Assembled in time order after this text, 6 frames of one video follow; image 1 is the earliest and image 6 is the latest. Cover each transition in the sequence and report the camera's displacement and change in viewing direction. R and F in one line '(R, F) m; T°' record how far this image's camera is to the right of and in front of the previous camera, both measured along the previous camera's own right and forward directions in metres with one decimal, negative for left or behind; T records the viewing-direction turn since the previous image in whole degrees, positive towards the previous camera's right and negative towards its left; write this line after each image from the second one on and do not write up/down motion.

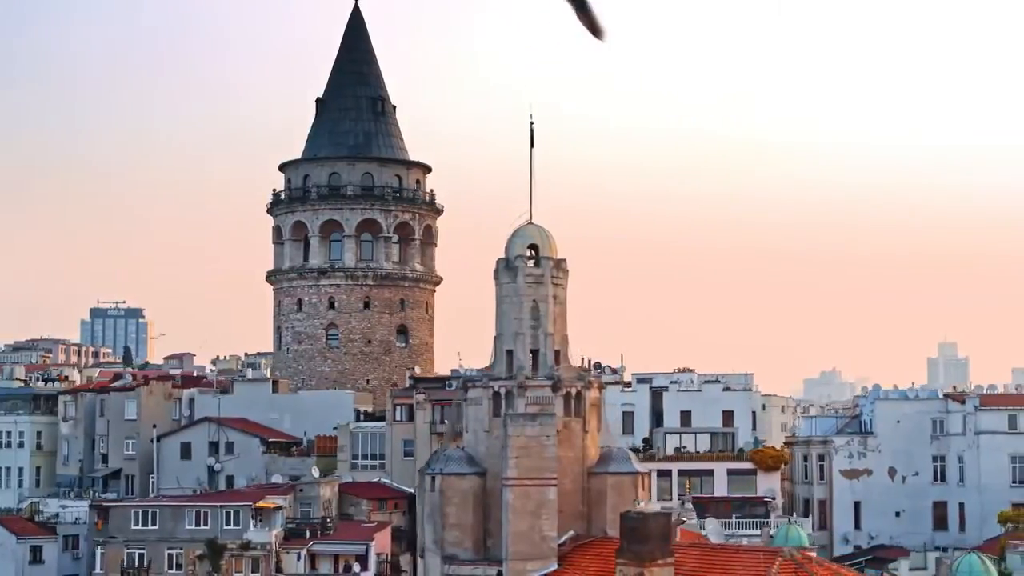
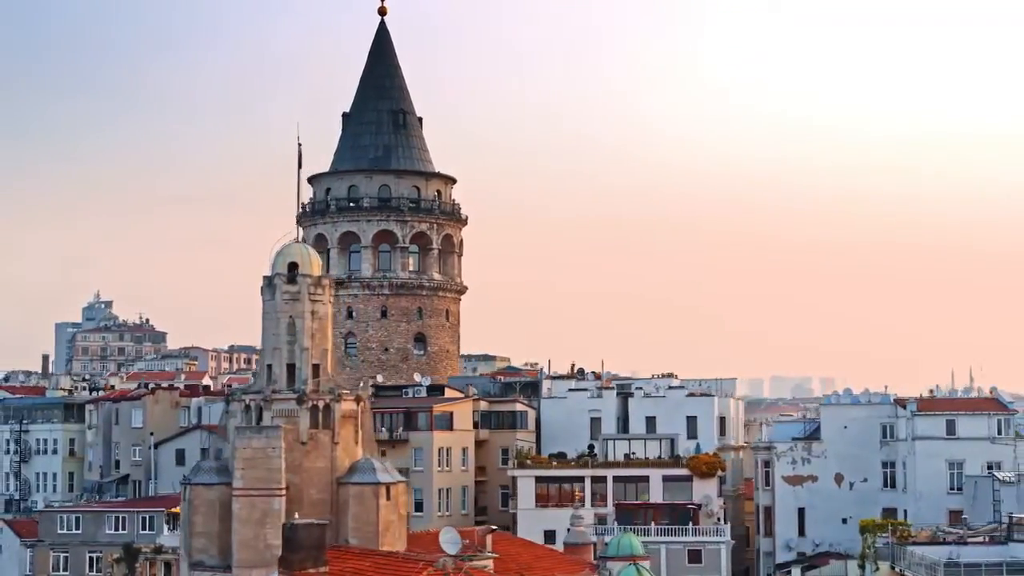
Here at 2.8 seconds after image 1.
(+12.4, -0.4) m; -8°
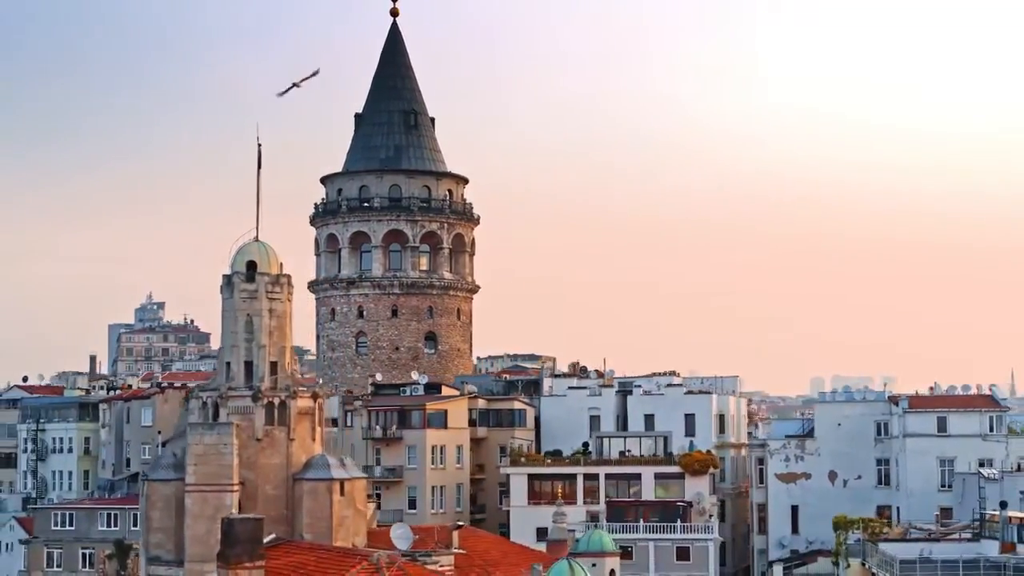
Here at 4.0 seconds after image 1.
(+2.7, -0.3) m; -2°
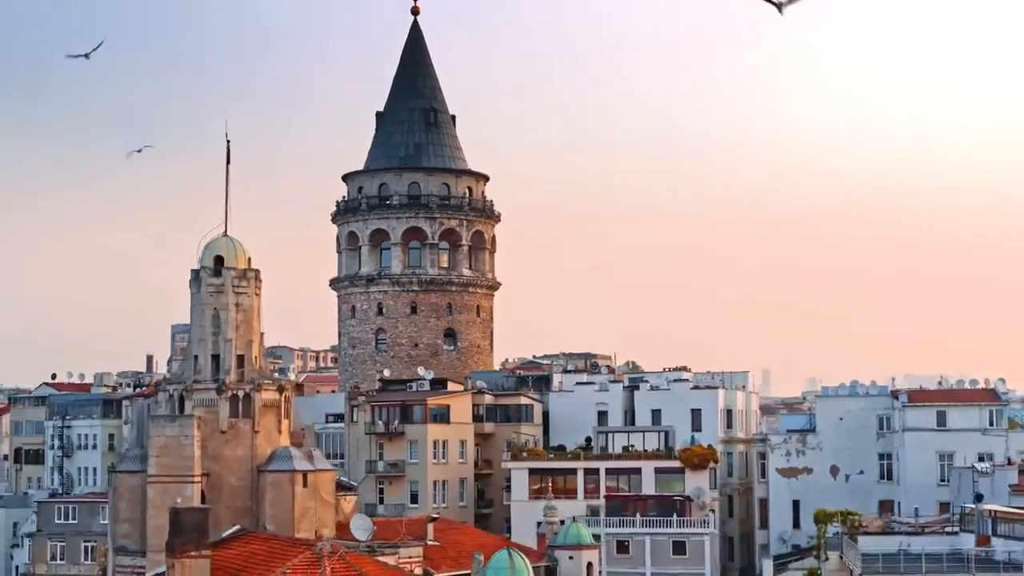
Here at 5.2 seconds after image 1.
(+2.8, -0.3) m; -2°
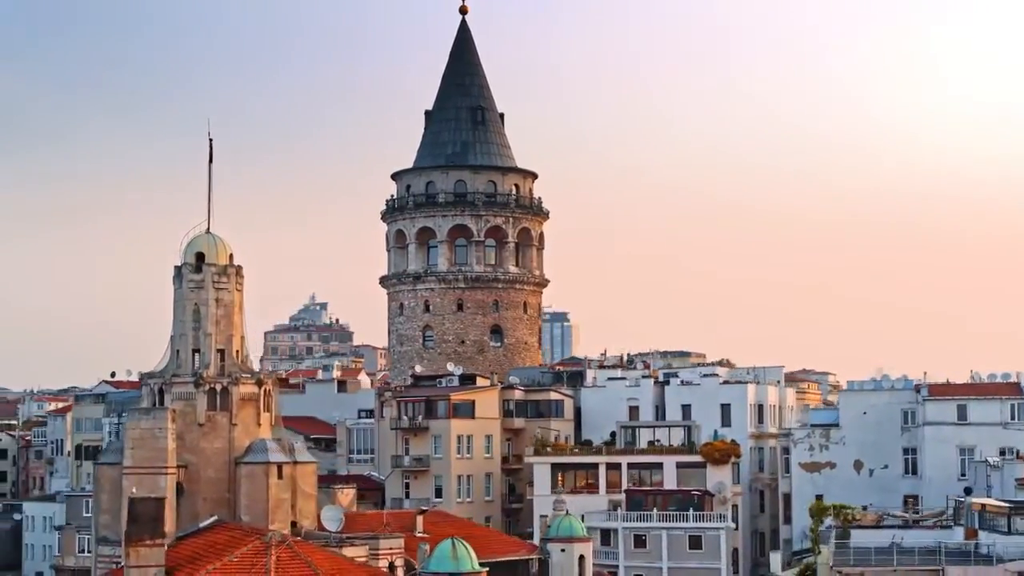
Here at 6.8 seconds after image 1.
(+3.6, -0.4) m; -3°
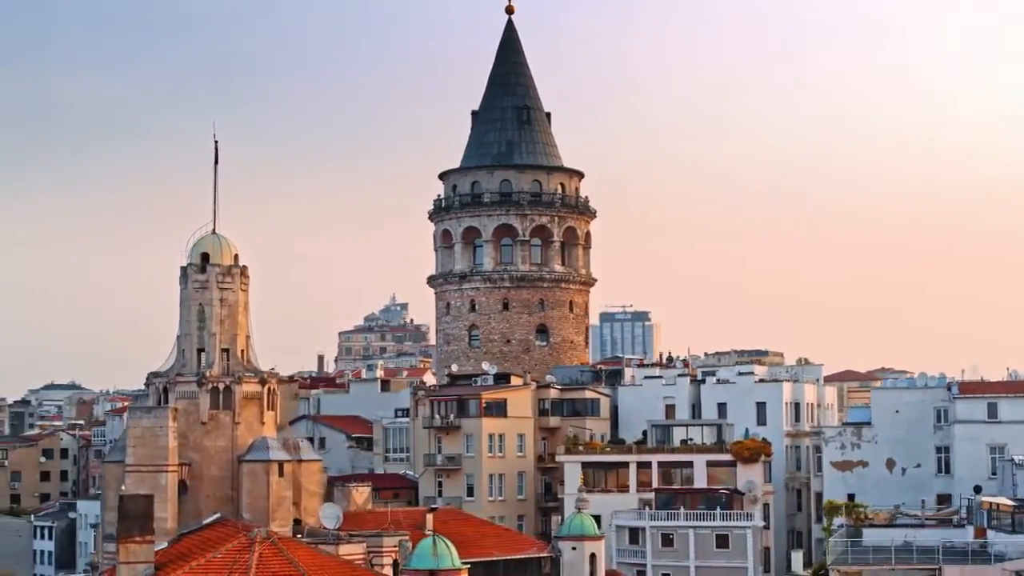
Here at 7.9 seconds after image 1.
(+2.3, -0.2) m; -3°
